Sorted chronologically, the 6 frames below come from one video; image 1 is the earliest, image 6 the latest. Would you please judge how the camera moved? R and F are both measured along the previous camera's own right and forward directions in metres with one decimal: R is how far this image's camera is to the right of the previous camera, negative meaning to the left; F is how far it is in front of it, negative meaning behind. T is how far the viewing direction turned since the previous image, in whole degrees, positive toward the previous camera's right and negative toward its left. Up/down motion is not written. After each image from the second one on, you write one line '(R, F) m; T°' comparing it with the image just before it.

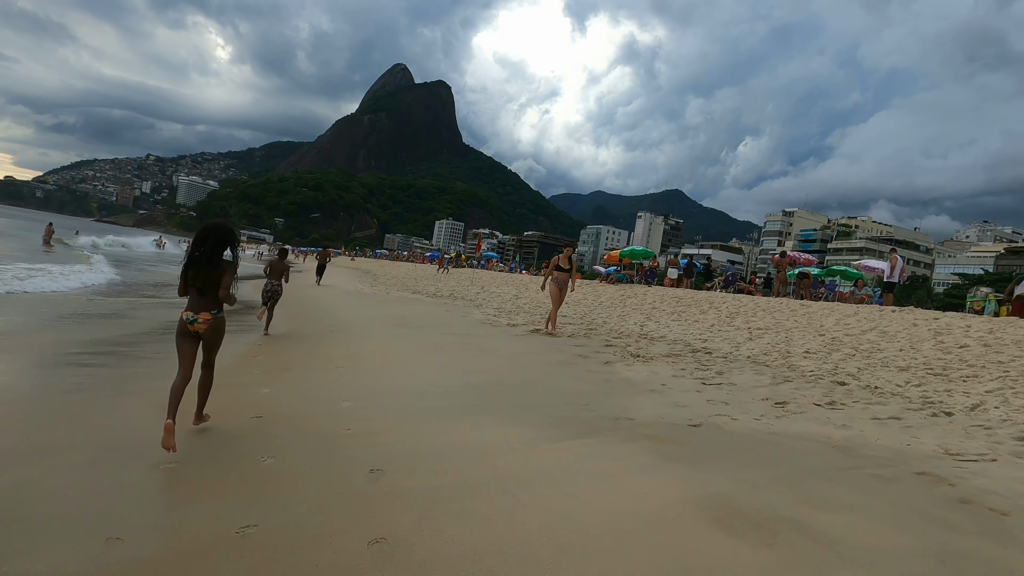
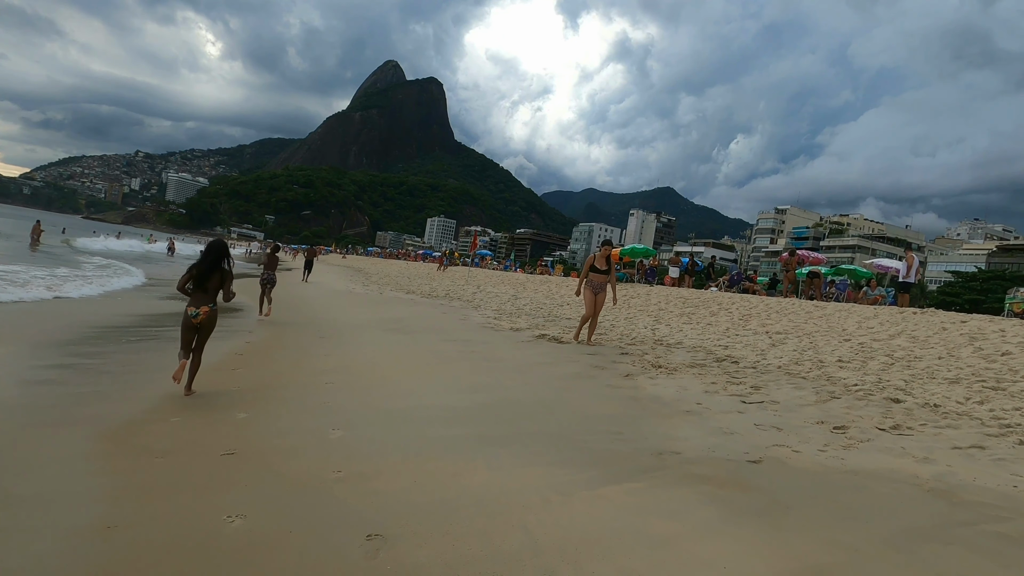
(-0.2, +0.7) m; +1°
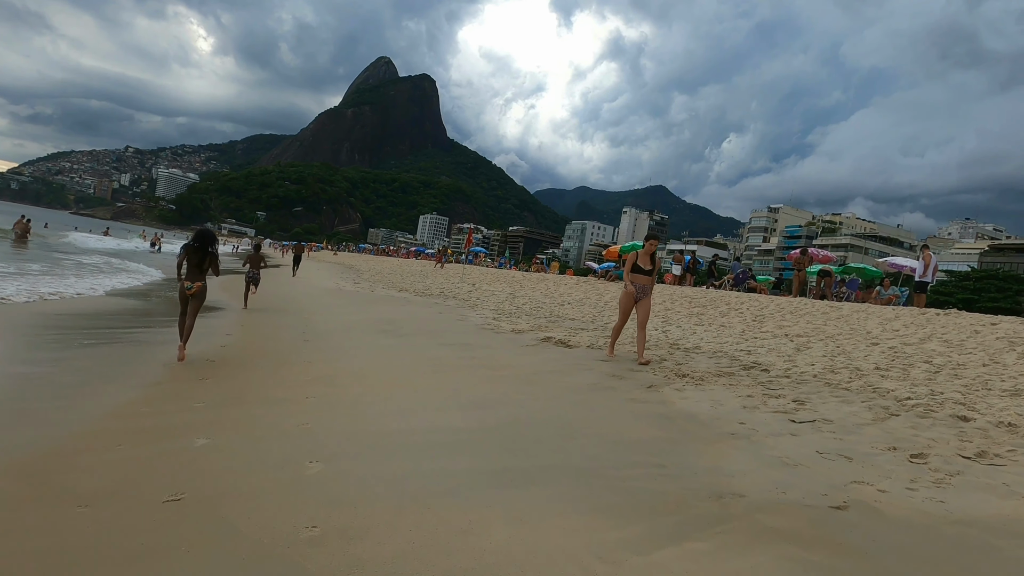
(-0.1, +0.7) m; +1°
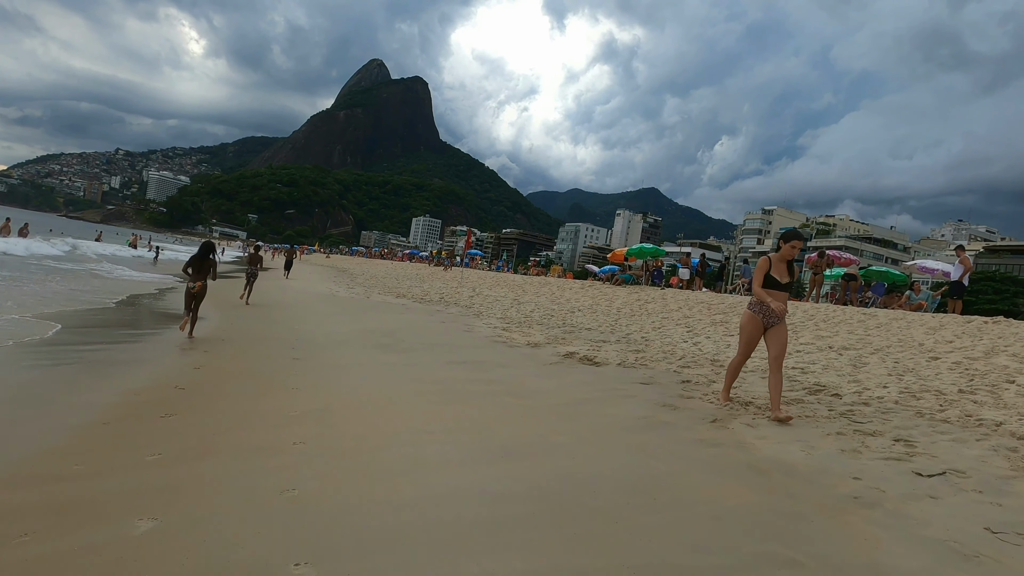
(-0.3, +0.9) m; +1°
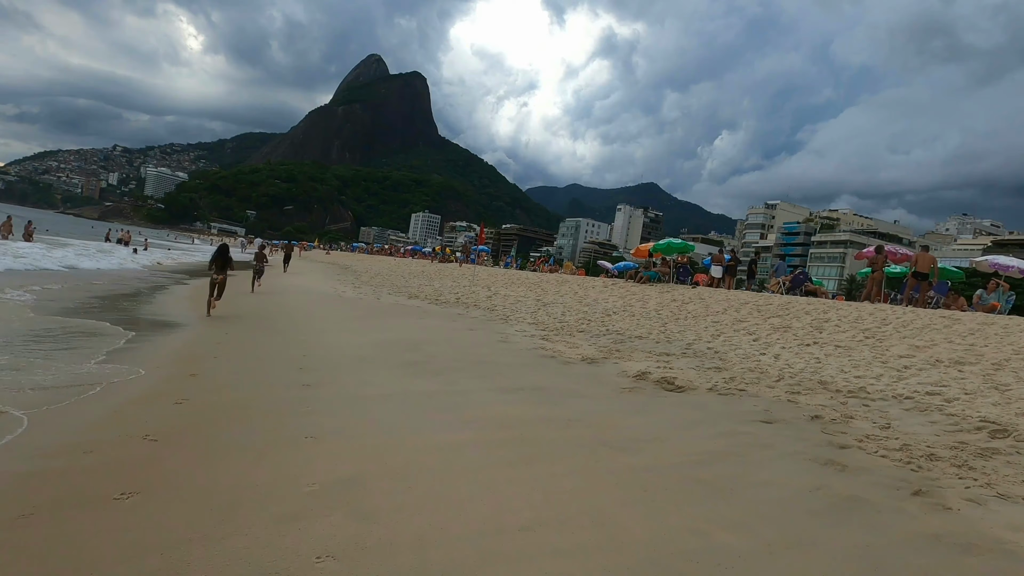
(-0.5, +1.3) m; 0°
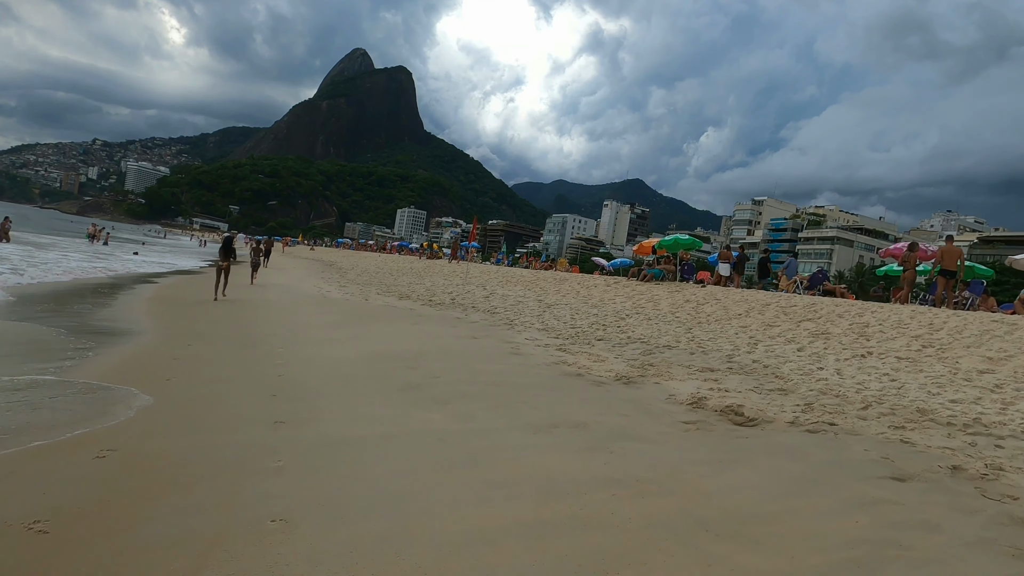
(-0.3, +1.1) m; +1°
